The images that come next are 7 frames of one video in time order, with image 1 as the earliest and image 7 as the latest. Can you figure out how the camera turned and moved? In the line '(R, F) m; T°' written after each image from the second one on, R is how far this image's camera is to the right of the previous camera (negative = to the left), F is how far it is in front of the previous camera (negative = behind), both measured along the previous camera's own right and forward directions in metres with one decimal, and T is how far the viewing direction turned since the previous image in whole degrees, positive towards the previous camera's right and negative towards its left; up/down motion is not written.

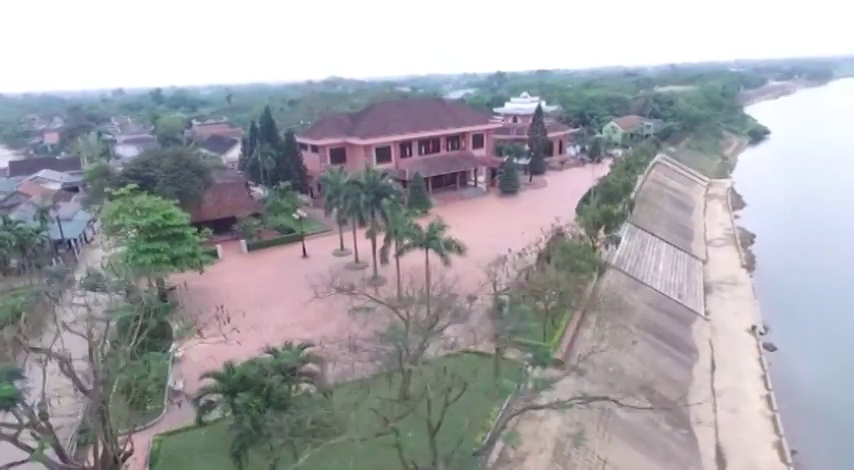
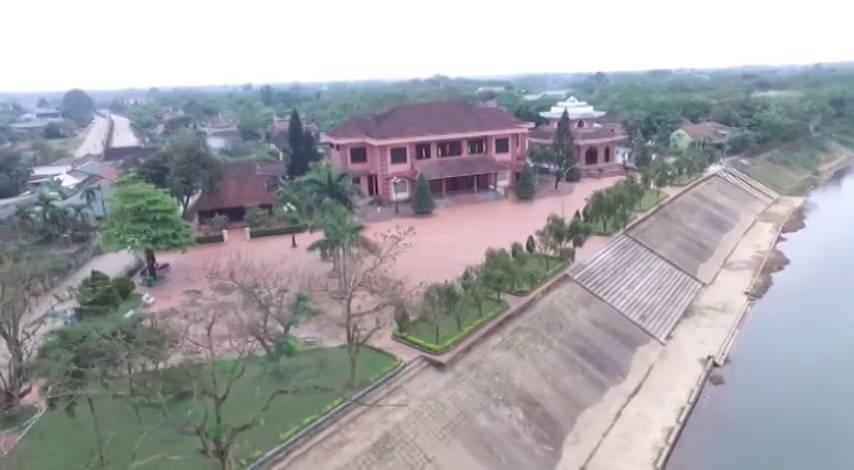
(+7.9, -0.4) m; -12°
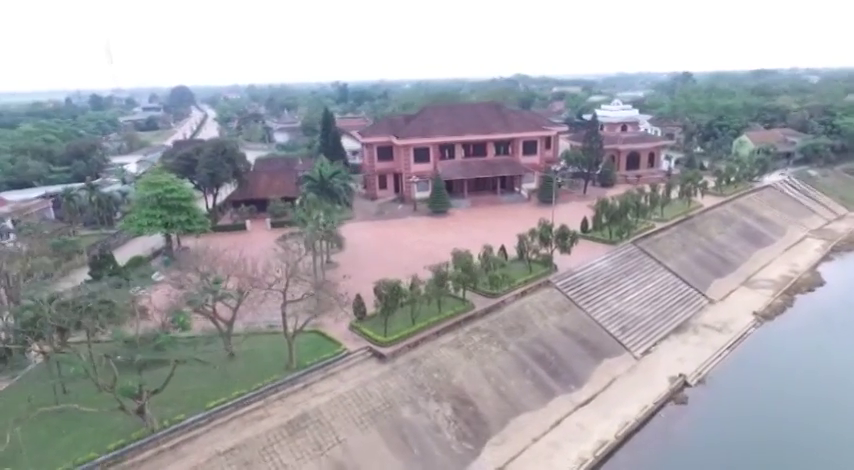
(+5.2, -0.5) m; -9°
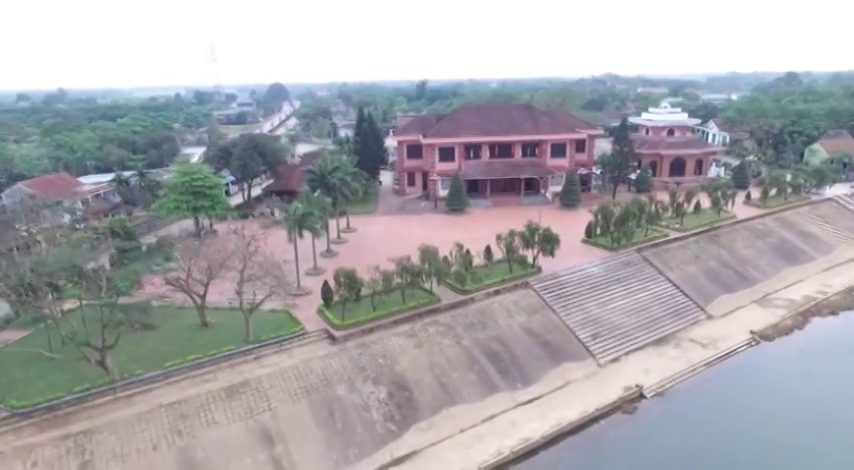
(+5.6, -0.8) m; -9°
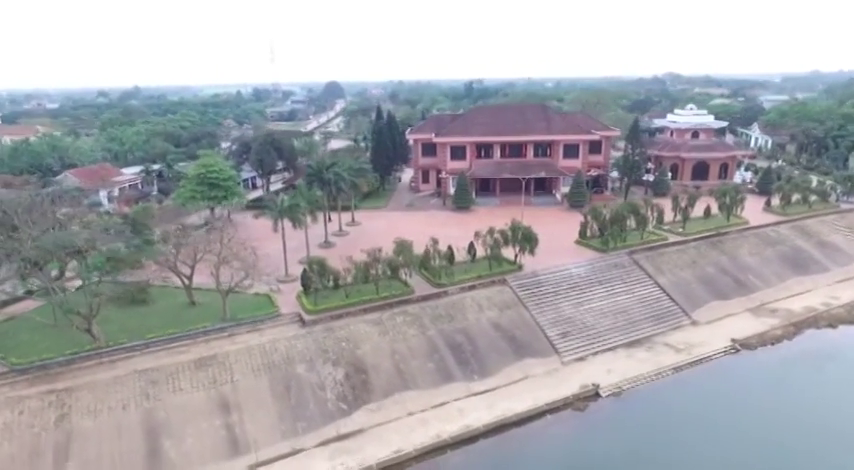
(+4.0, -0.9) m; -6°
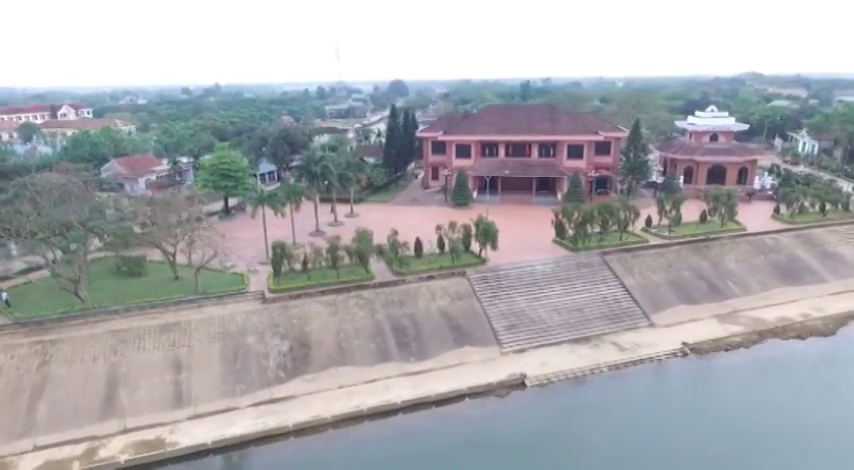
(+5.9, -1.4) m; -7°
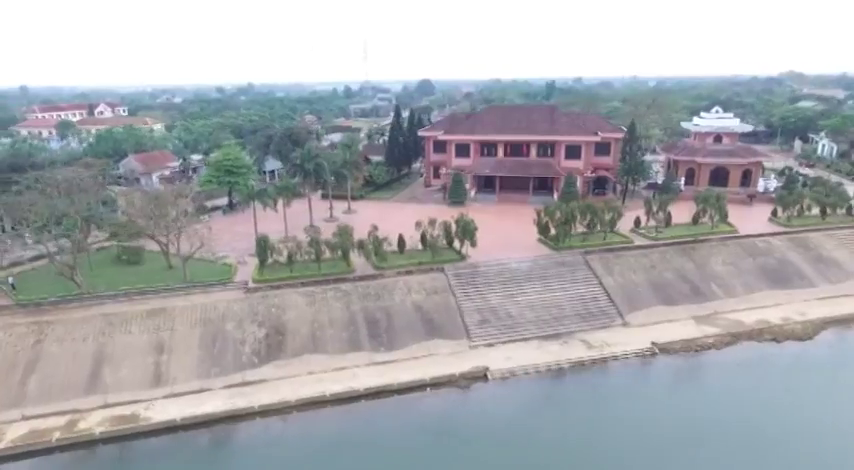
(+2.9, -0.8) m; -3°
